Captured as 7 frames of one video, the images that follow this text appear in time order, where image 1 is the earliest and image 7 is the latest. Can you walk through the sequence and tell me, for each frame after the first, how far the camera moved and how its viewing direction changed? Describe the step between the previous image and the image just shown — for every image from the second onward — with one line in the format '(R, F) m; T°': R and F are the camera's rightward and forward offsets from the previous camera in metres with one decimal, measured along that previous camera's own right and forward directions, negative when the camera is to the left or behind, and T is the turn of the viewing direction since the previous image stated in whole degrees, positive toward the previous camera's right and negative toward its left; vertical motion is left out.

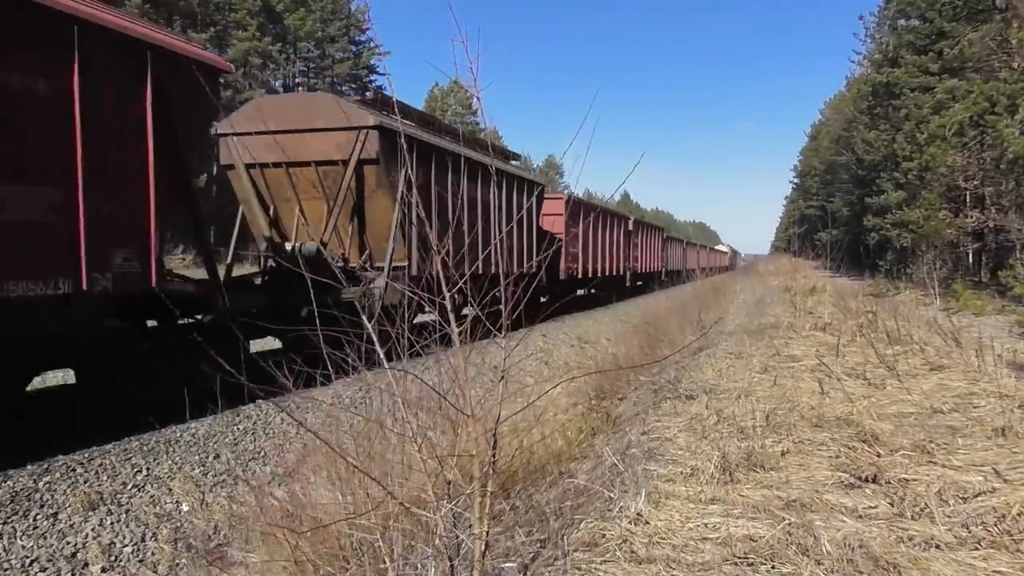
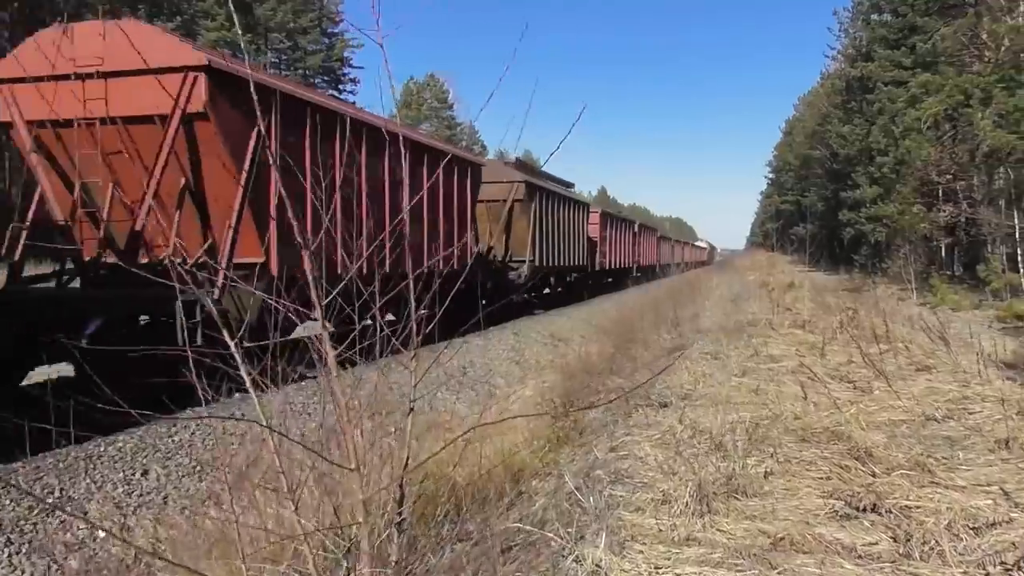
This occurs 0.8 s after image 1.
(+0.2, +0.6) m; +2°
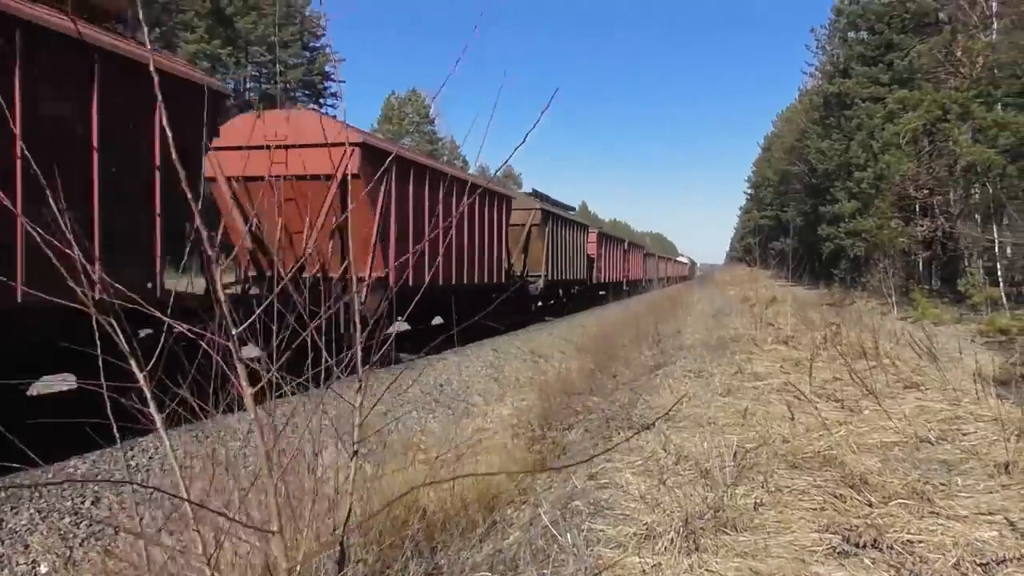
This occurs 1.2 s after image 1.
(+0.1, +0.3) m; +1°
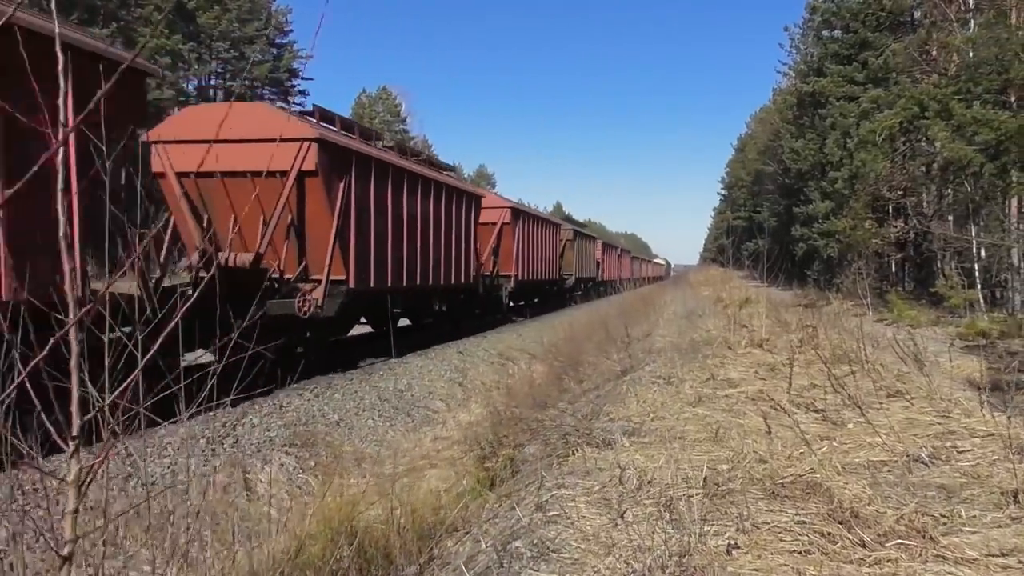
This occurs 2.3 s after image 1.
(+0.2, +0.7) m; +2°
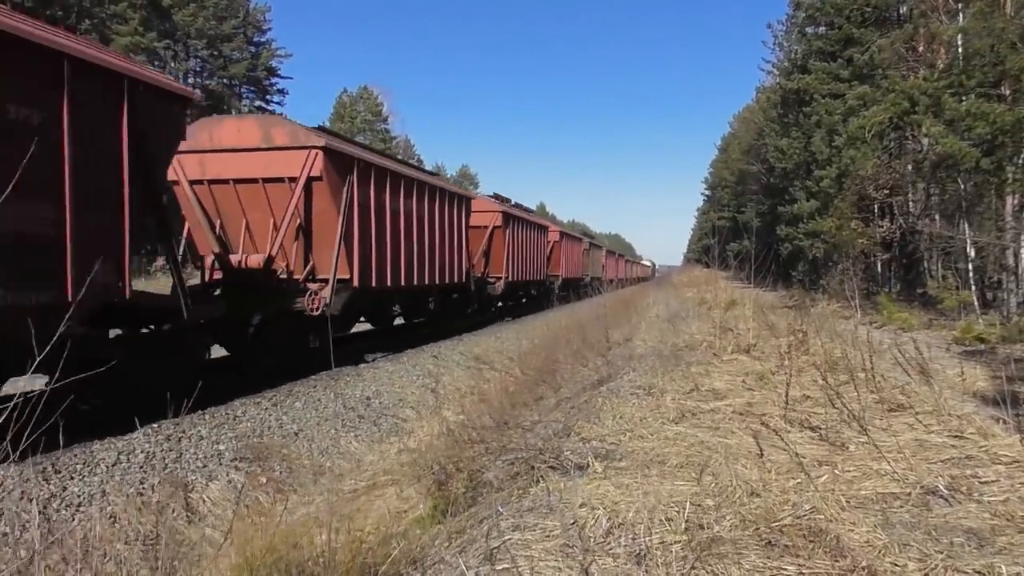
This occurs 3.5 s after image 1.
(+0.2, +0.7) m; +1°
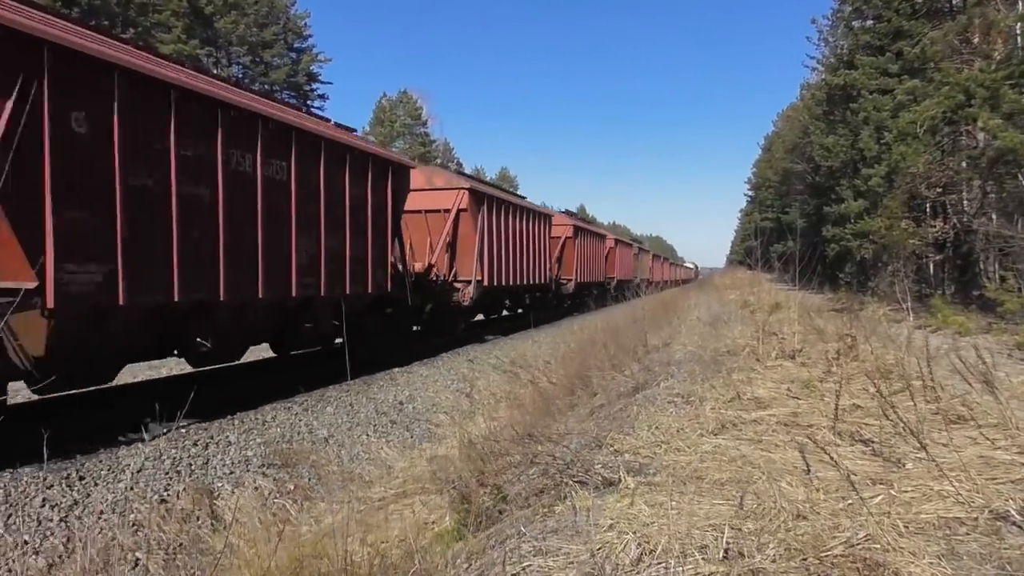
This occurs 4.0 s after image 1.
(+0.1, +0.3) m; -3°
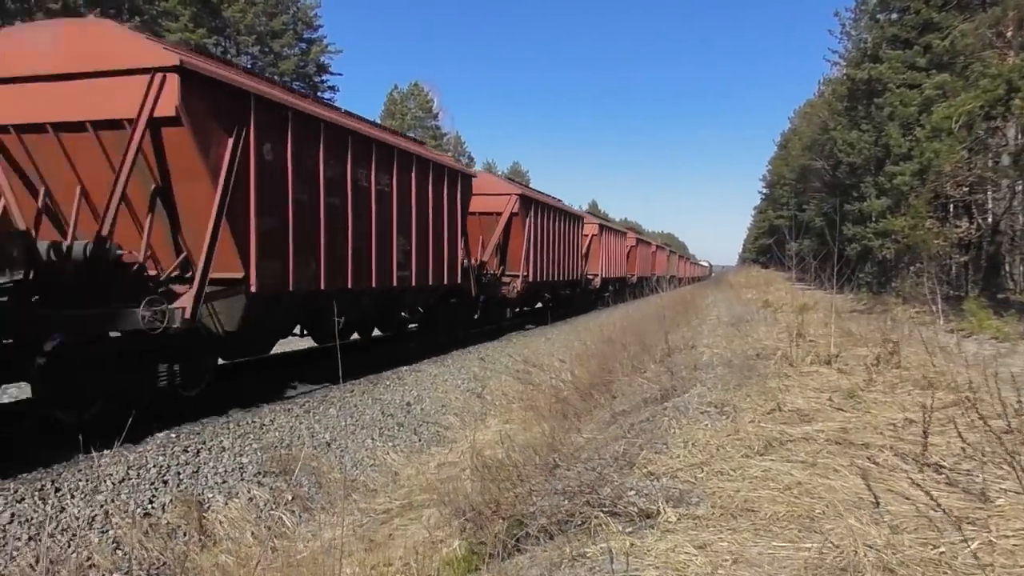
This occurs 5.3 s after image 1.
(-0.1, +0.7) m; -1°
